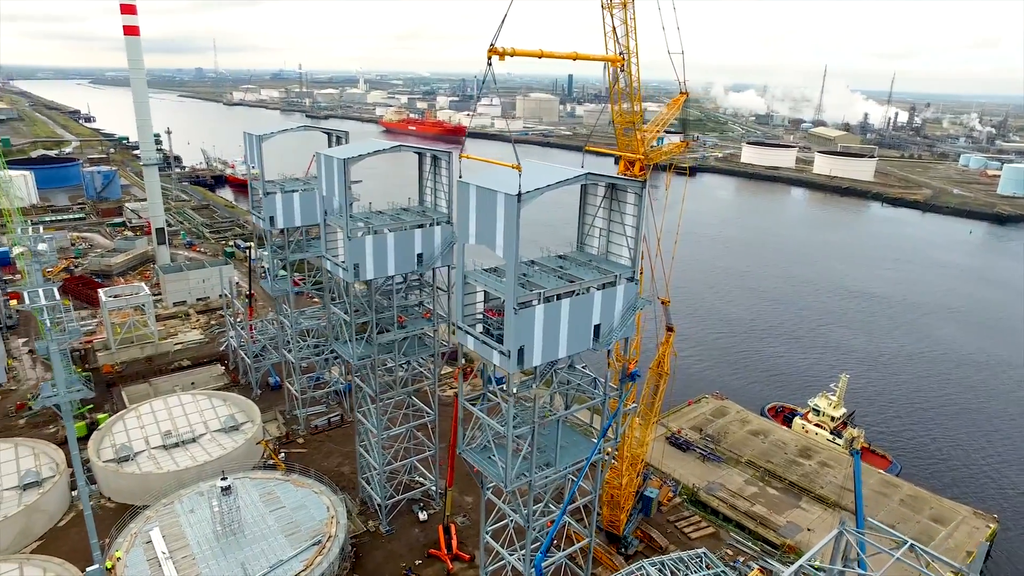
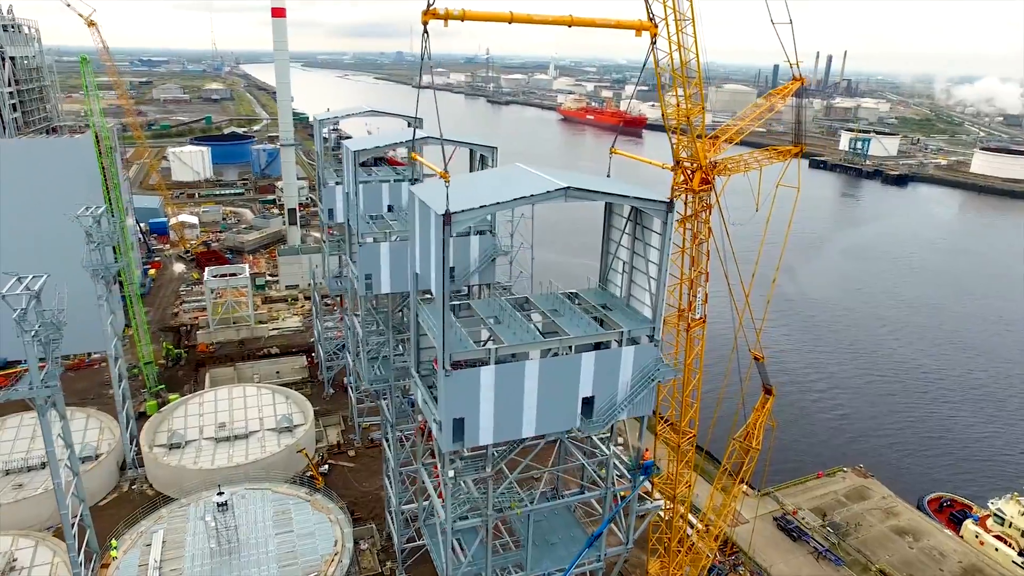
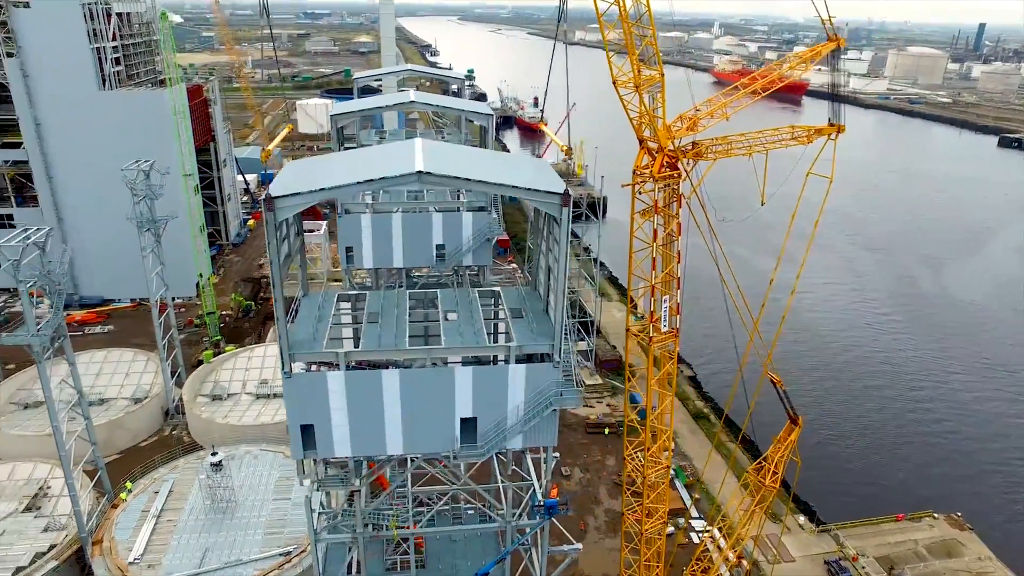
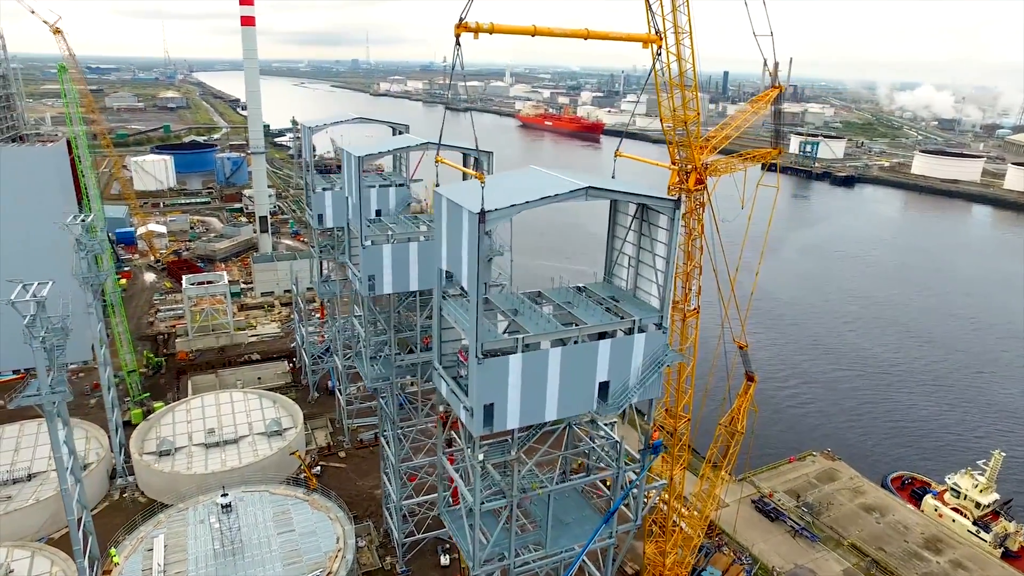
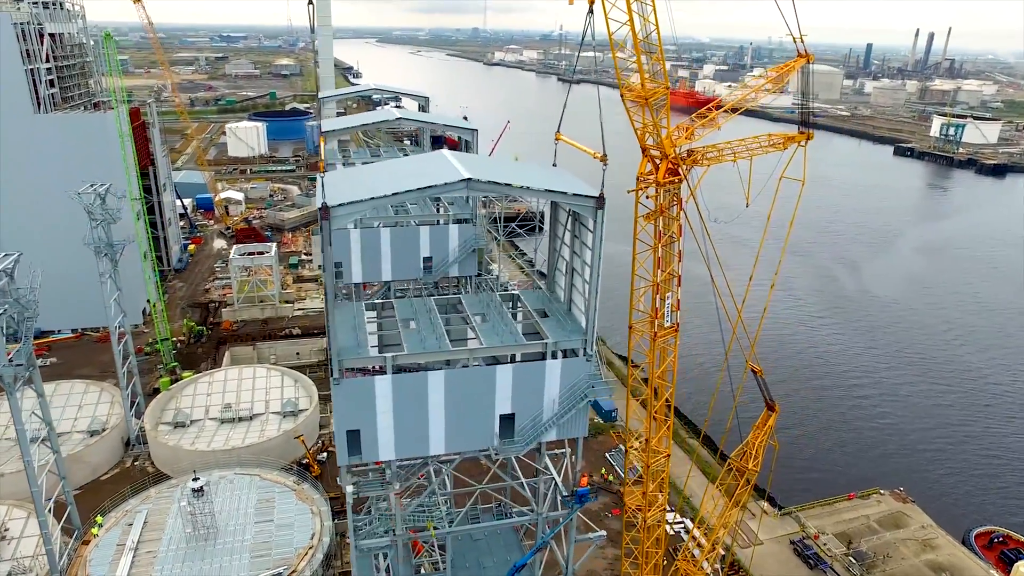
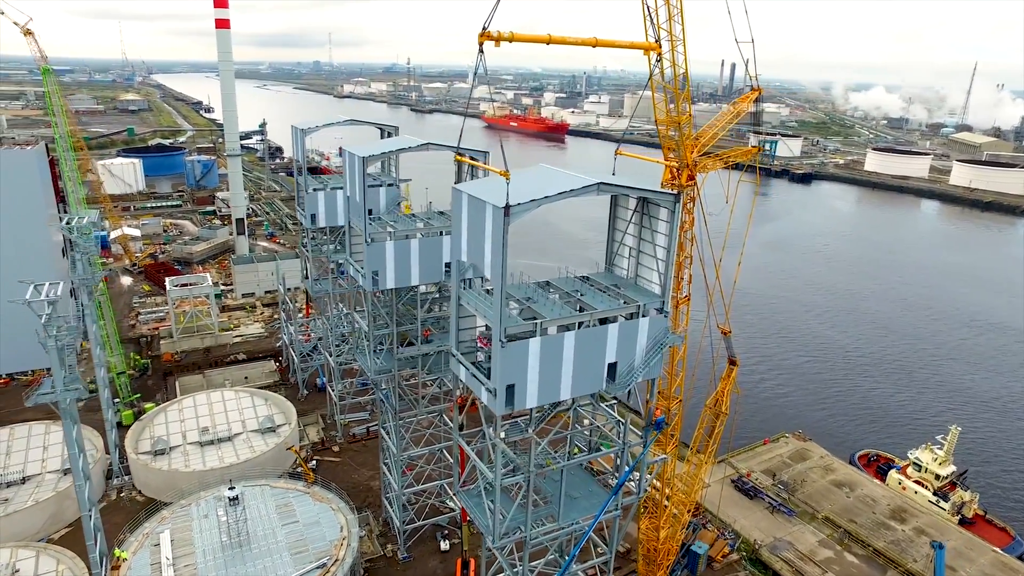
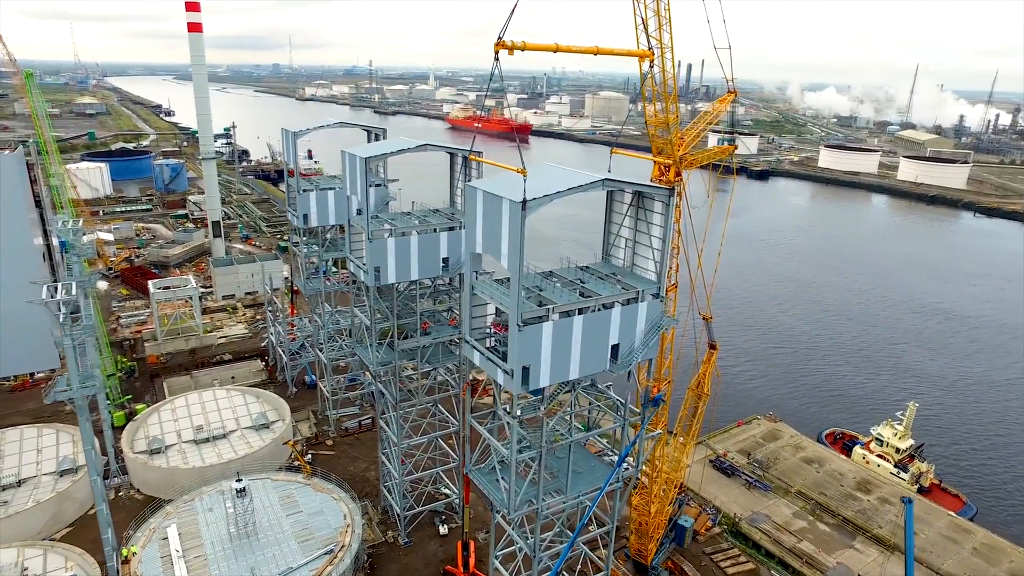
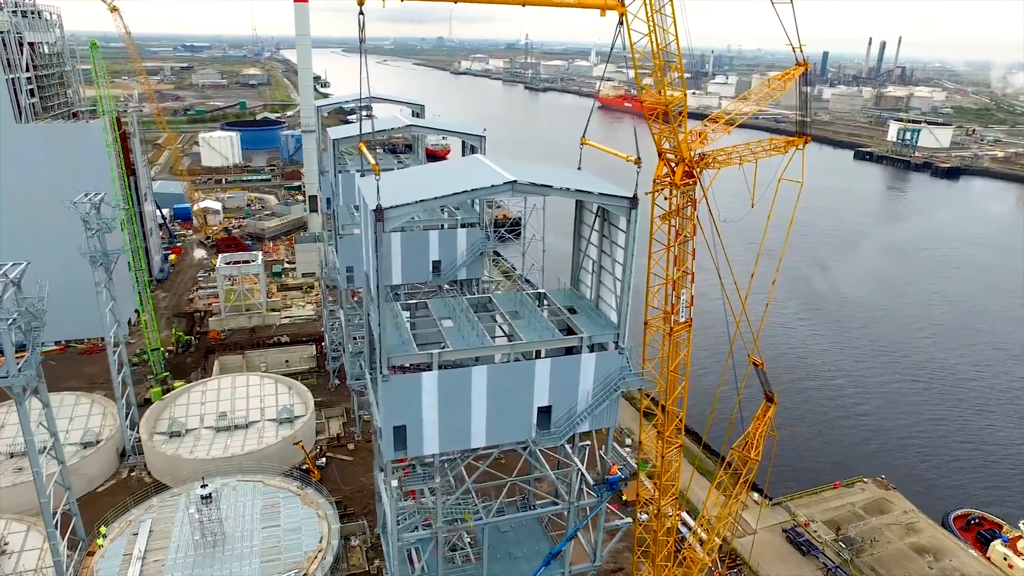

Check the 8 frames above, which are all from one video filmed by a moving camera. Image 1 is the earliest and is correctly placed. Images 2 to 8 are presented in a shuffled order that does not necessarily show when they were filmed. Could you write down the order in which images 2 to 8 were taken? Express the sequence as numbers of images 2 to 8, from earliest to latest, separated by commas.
7, 6, 4, 2, 8, 5, 3
